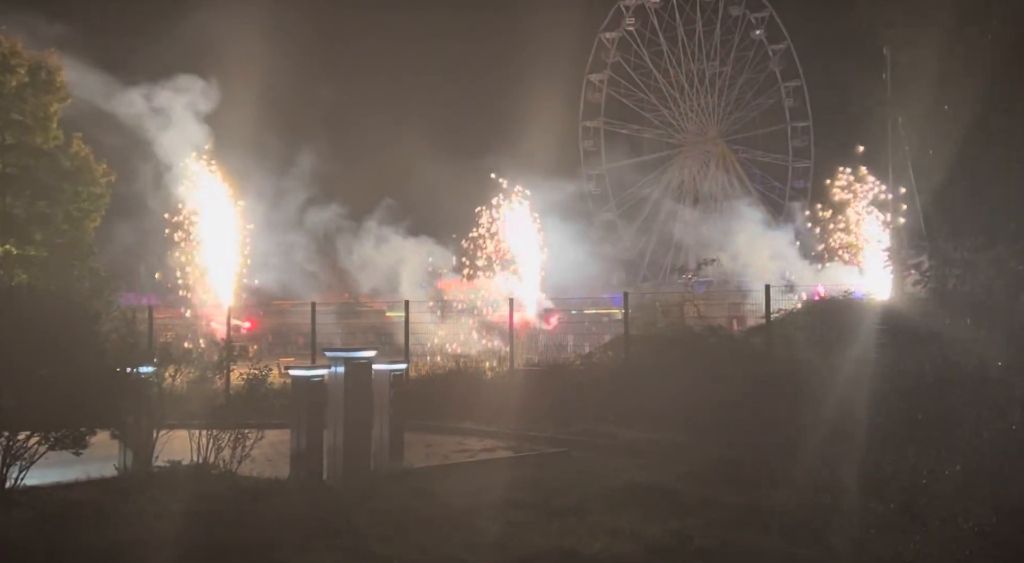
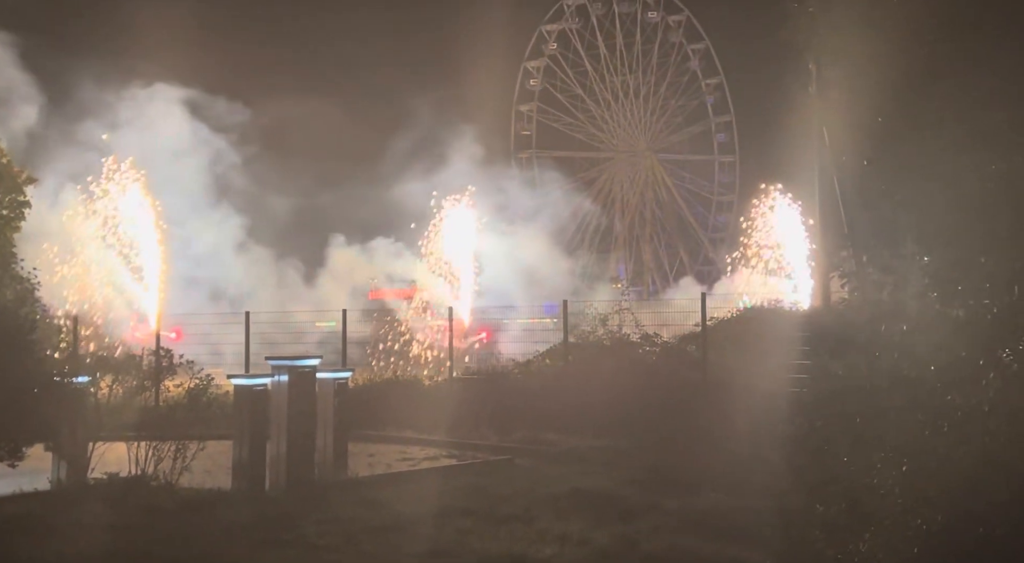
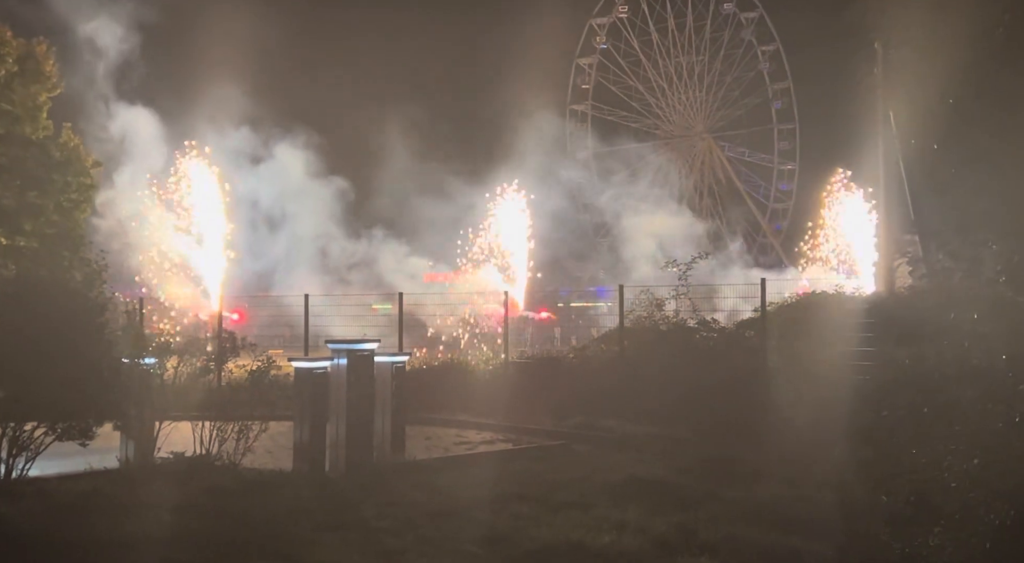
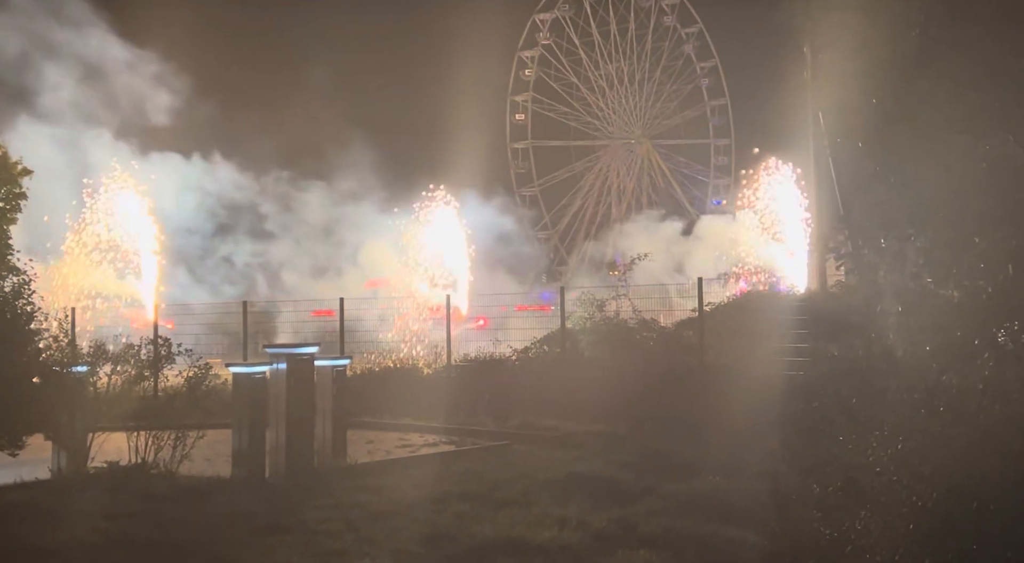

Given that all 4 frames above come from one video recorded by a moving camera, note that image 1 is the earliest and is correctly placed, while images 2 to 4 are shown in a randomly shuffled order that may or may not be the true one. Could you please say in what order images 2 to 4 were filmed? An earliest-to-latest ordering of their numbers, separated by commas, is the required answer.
3, 2, 4
